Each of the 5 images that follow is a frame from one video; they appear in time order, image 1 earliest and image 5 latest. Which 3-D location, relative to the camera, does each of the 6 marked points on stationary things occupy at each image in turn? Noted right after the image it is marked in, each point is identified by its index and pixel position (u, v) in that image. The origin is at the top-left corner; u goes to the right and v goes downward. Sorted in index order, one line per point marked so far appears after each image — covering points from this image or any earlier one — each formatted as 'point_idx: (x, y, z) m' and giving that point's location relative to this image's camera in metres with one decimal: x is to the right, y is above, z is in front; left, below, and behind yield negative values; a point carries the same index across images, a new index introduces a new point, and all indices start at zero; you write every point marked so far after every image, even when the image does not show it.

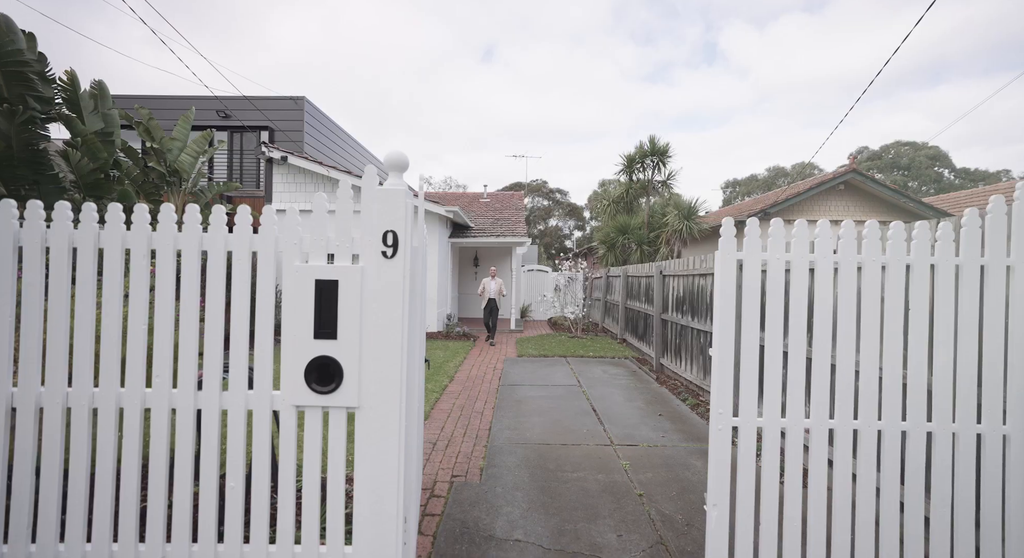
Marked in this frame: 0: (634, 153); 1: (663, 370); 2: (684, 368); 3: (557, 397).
0: (+3.8, +3.9, +15.0) m
1: (+2.4, -1.4, +7.7) m
2: (+2.3, -1.2, +6.5) m
3: (+0.6, -1.5, +6.1) m
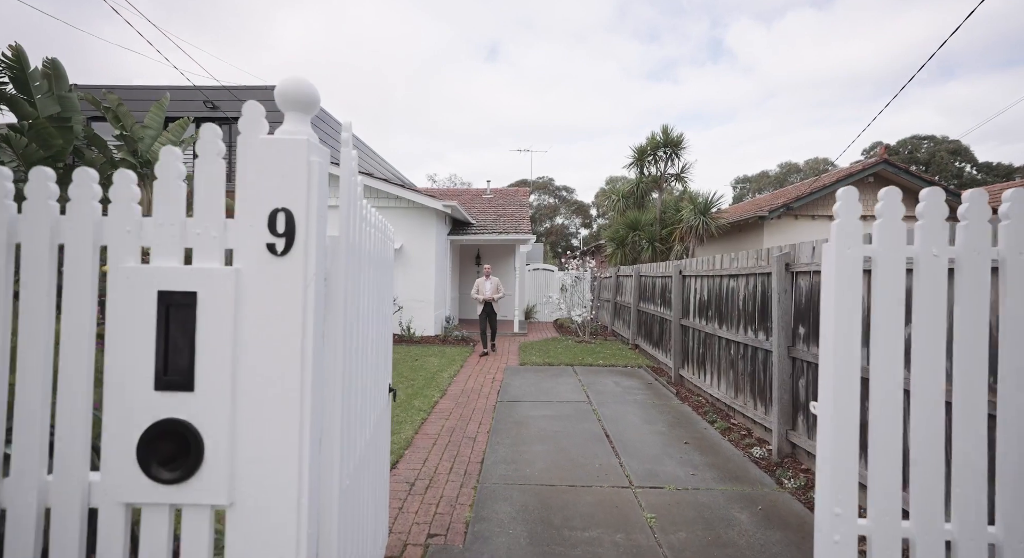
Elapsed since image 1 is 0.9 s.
0: (+3.9, +3.9, +14.2) m
1: (+2.4, -1.5, +6.8) m
2: (+2.3, -1.2, +5.7) m
3: (+0.6, -1.5, +5.3) m
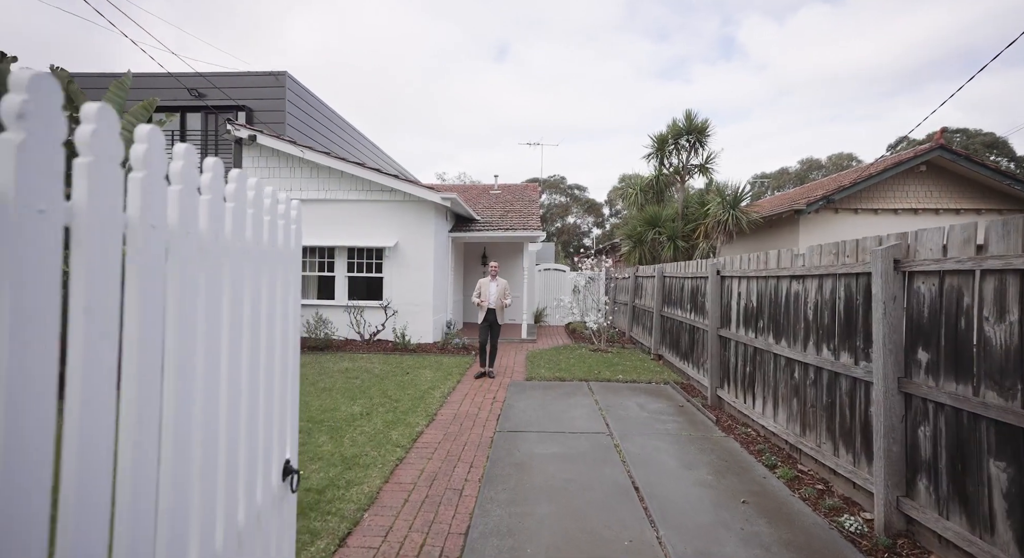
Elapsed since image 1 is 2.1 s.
0: (+4.1, +3.9, +13.0) m
1: (+2.4, -1.5, +5.7) m
2: (+2.3, -1.2, +4.5) m
3: (+0.6, -1.5, +4.1) m
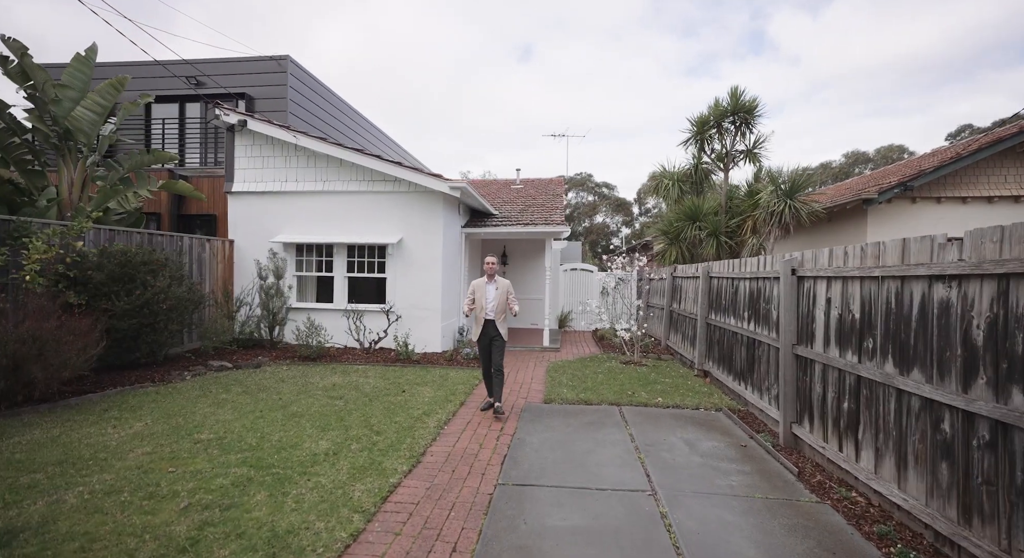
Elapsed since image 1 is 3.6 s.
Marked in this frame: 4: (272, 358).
0: (+4.6, +3.9, +11.5) m
1: (+2.5, -1.5, +4.3) m
2: (+2.4, -1.2, +3.1) m
3: (+0.6, -1.5, +2.8) m
4: (-4.1, -1.3, +8.3) m
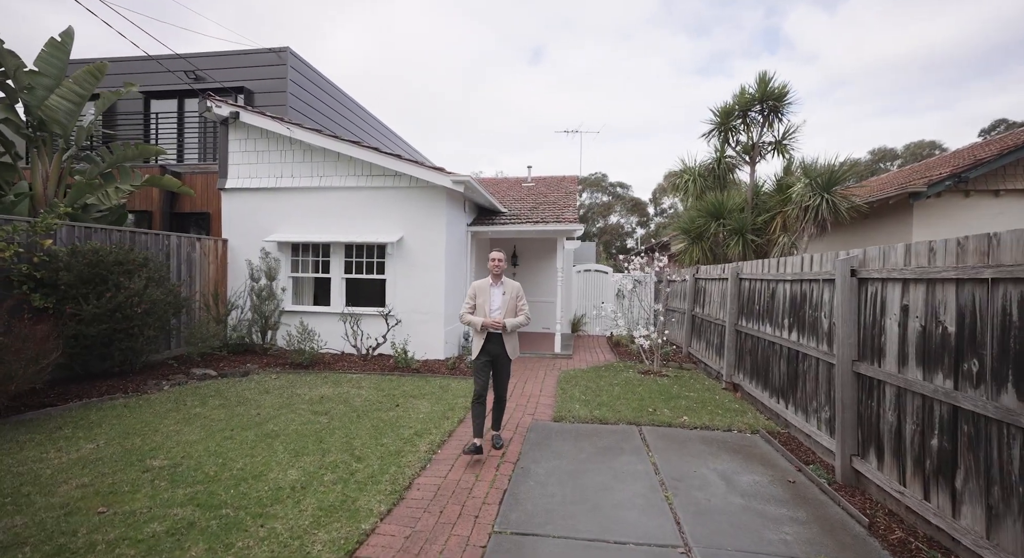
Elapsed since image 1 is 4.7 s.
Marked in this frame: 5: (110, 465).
0: (+4.8, +3.9, +10.7) m
1: (+2.5, -1.5, +3.5) m
2: (+2.3, -1.2, +2.4) m
3: (+0.5, -1.6, +2.1) m
4: (-4.0, -1.4, +7.7) m
5: (-3.1, -1.4, +3.8) m
